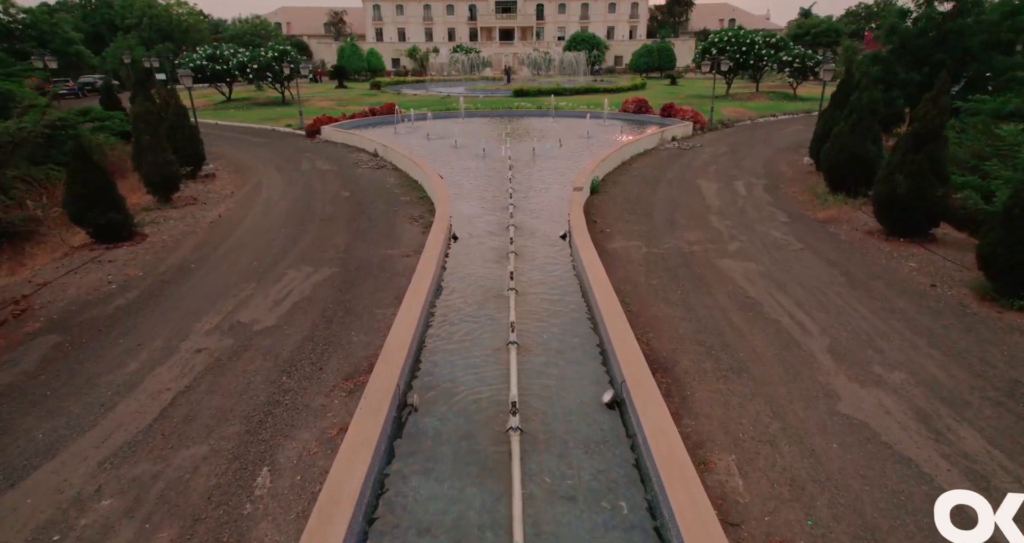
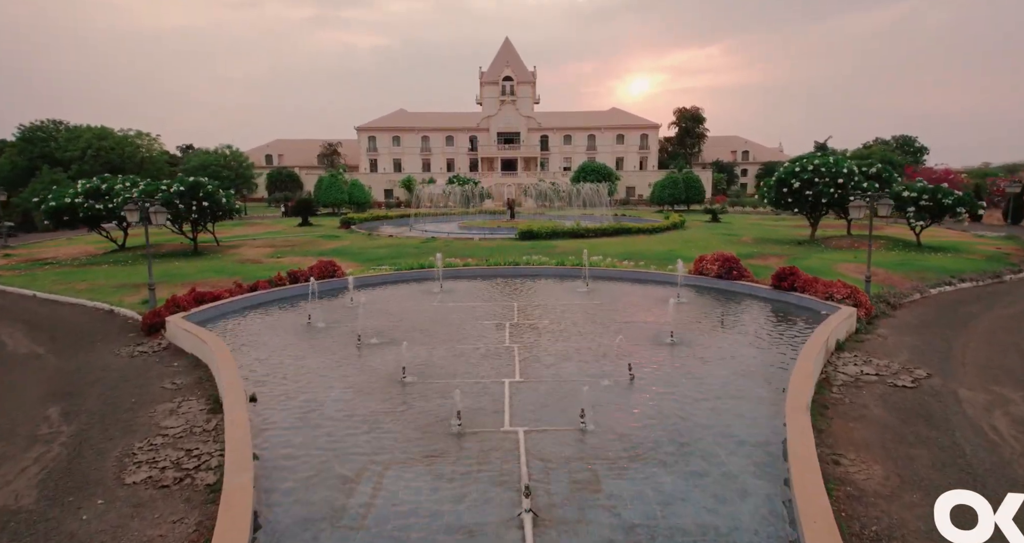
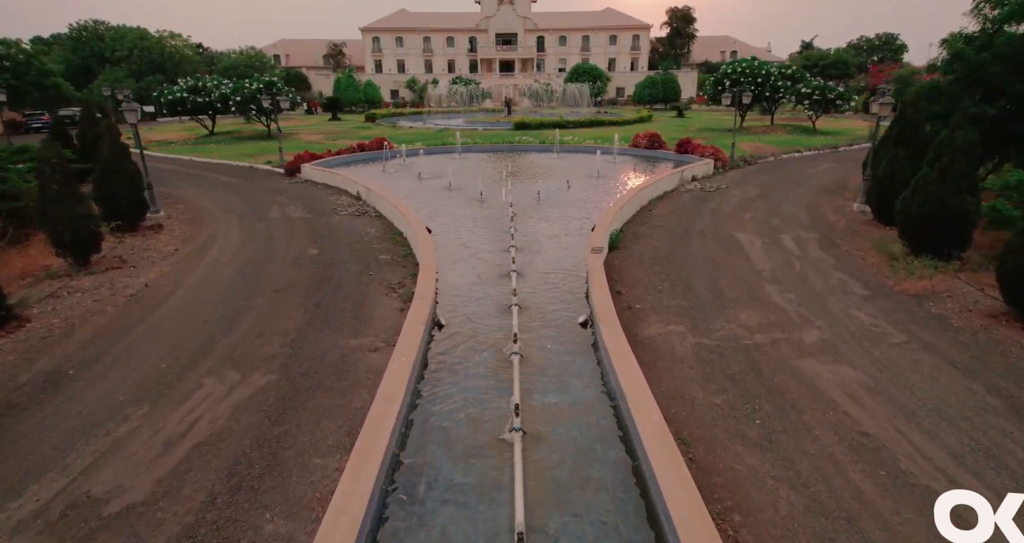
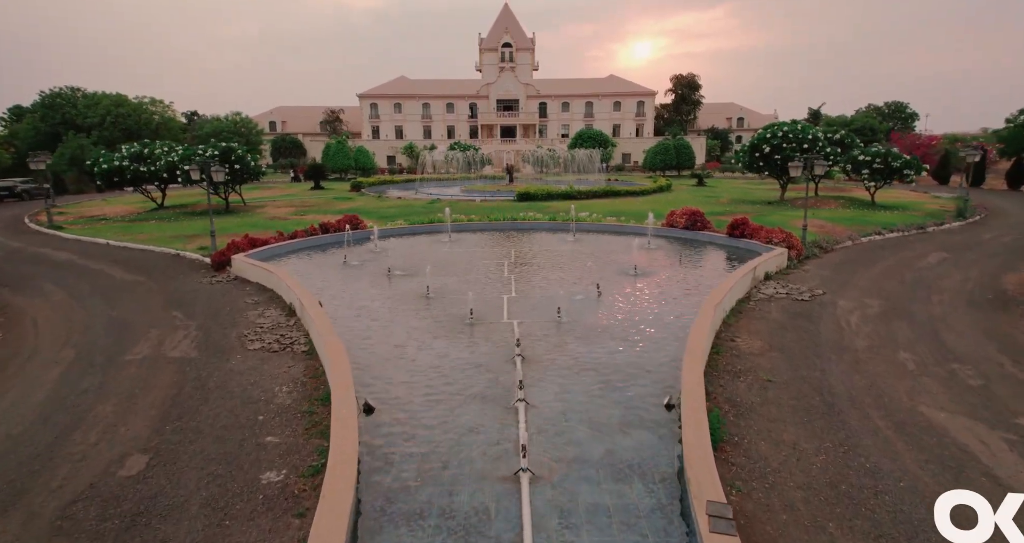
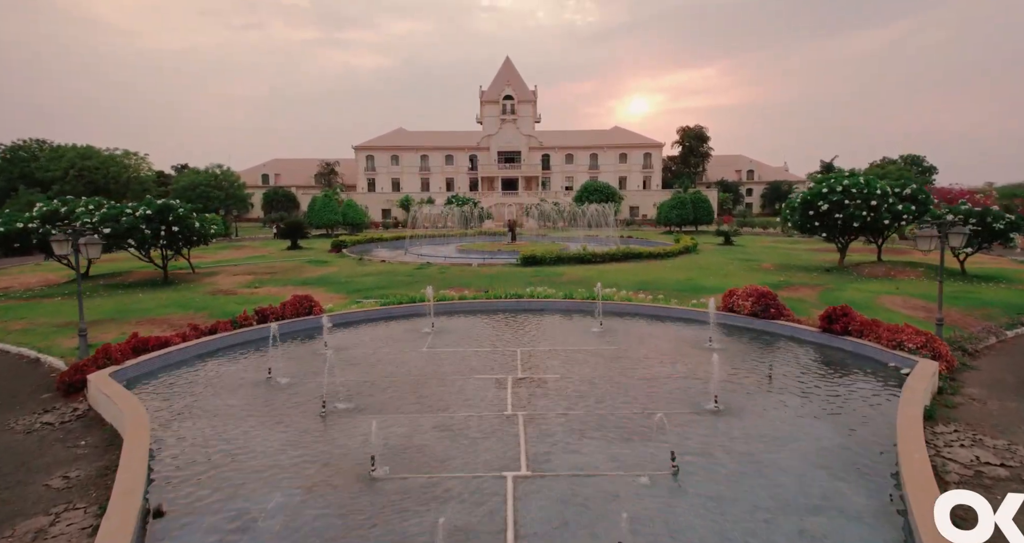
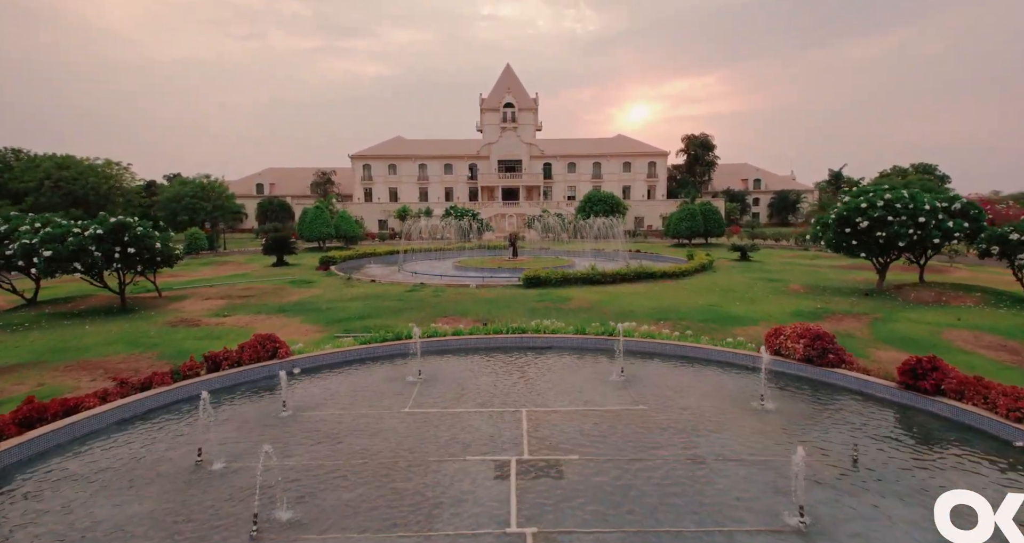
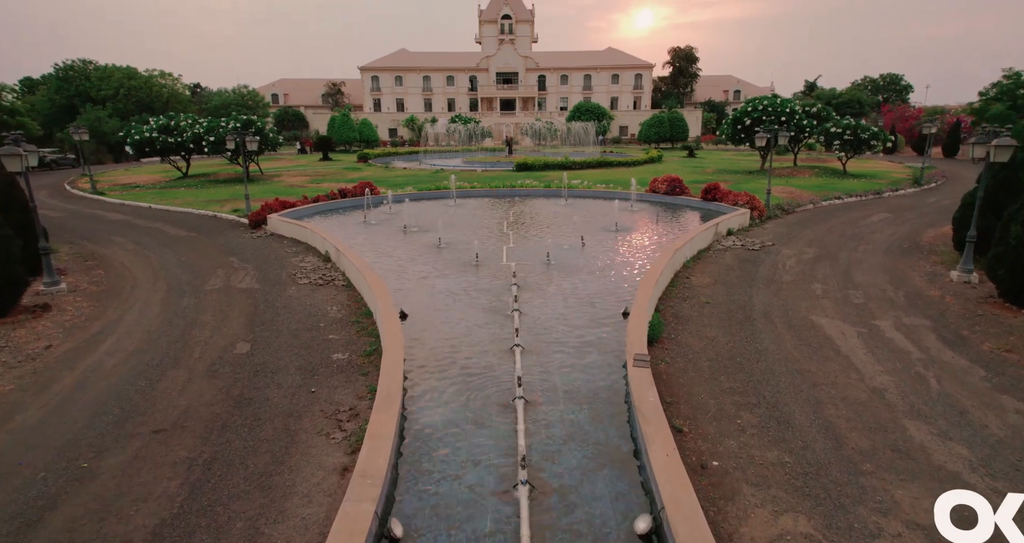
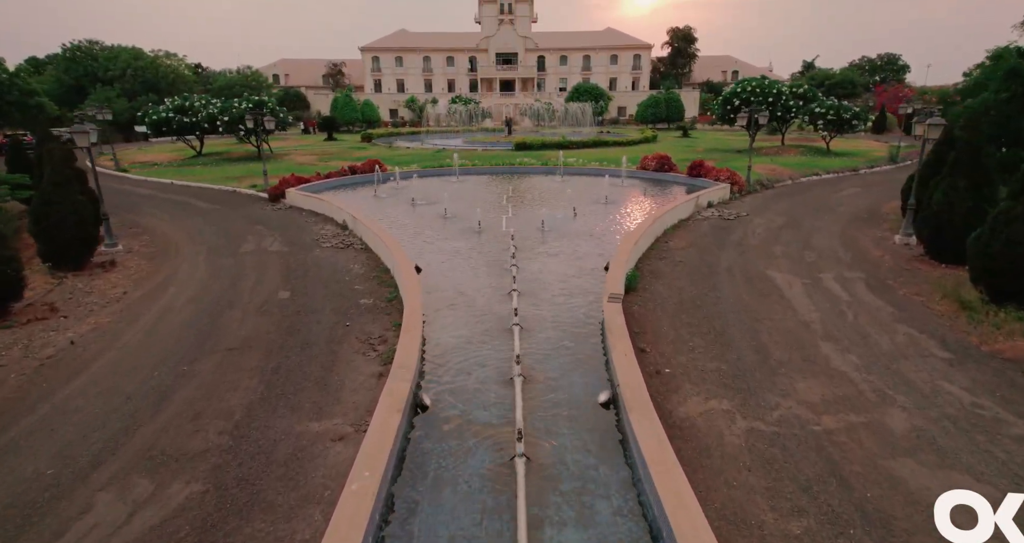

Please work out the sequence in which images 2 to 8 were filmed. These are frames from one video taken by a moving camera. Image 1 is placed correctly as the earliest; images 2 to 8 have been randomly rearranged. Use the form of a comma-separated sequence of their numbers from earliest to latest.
3, 8, 7, 4, 2, 5, 6
